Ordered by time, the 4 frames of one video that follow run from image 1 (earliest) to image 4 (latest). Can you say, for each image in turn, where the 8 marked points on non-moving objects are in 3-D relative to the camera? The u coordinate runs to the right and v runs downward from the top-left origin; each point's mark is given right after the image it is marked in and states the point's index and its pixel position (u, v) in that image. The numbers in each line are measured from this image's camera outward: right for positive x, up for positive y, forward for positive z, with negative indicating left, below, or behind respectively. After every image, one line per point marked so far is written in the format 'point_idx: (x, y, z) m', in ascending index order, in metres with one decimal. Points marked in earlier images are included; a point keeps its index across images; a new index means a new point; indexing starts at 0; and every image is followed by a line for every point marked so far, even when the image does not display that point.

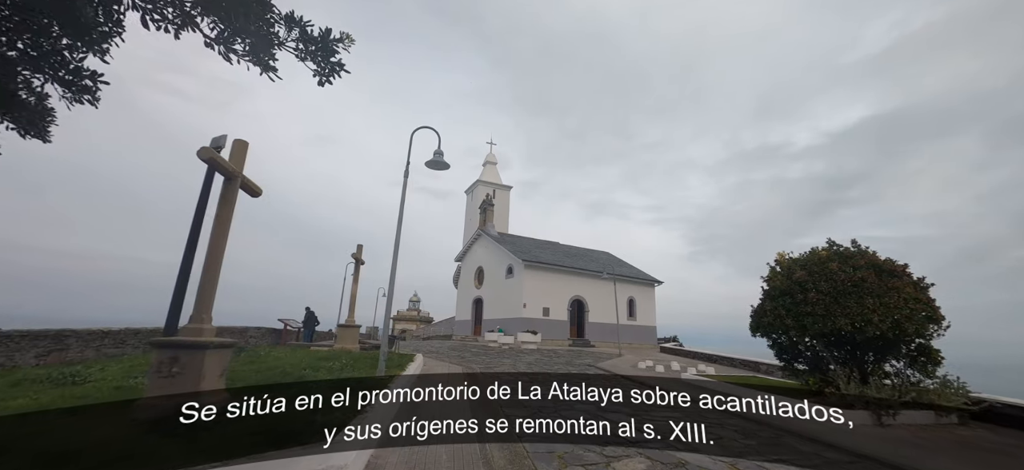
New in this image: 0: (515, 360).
0: (+0.1, -5.3, +16.8) m
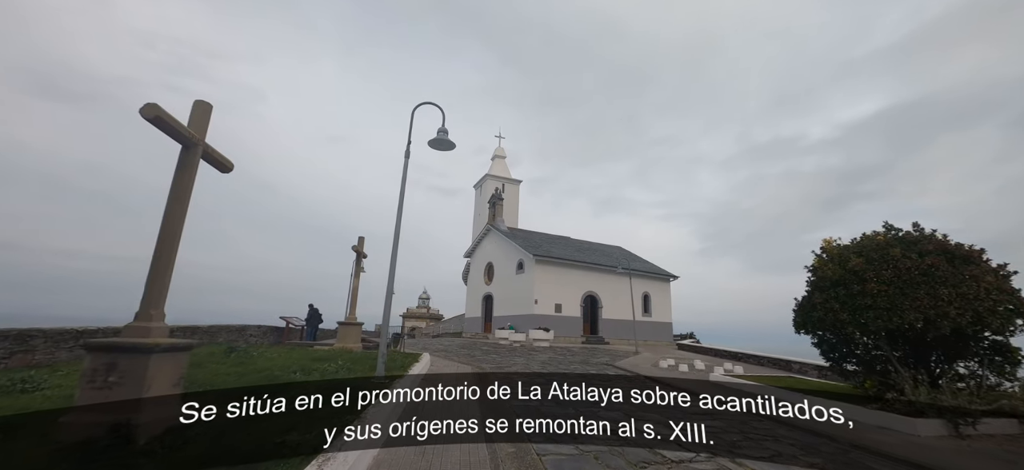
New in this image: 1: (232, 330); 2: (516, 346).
0: (+0.6, -4.9, +16.0) m
1: (-7.8, -2.7, +11.3) m
2: (+0.2, -5.4, +19.6) m
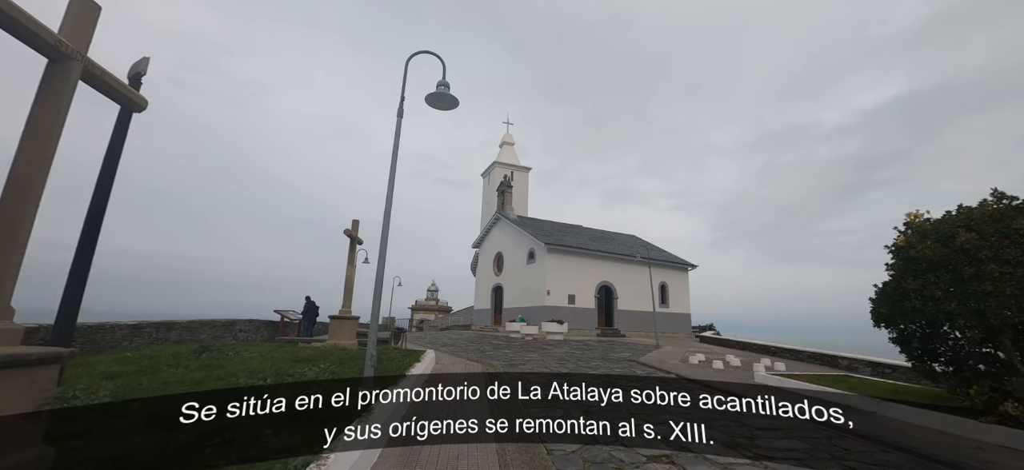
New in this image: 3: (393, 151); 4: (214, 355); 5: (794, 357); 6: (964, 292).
0: (+1.1, -4.4, +14.9) m
1: (-7.5, -2.3, +10.3) m
2: (+0.7, -4.8, +18.4) m
3: (-1.9, +1.3, +6.3) m
4: (-5.1, -2.1, +6.9) m
5: (+9.0, -3.9, +12.8) m
6: (+5.5, -0.7, +4.9) m
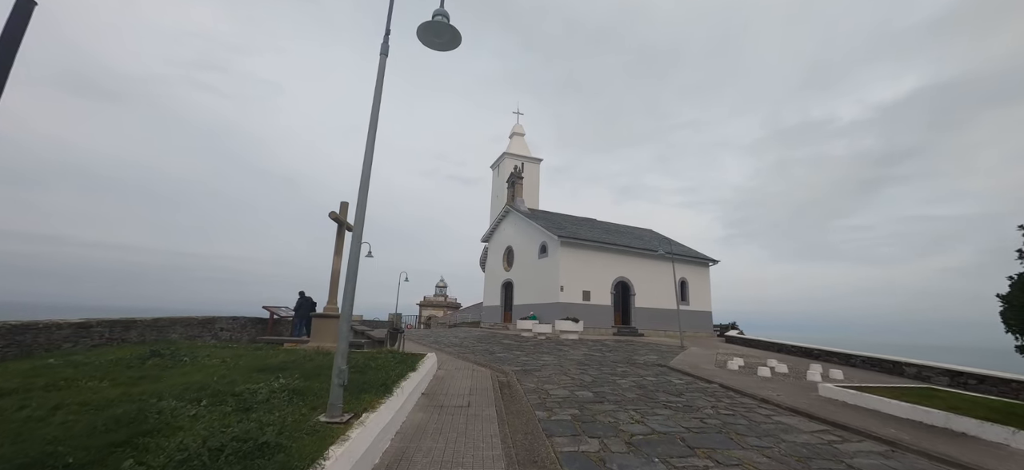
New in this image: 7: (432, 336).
0: (+1.5, -4.1, +13.5) m
1: (-7.2, -2.0, +9.1) m
2: (+1.2, -4.4, +17.1) m
3: (-1.7, +1.6, +4.9) m
4: (-4.9, -1.8, +5.7) m
5: (+9.4, -3.6, +11.3) m
6: (+5.7, -0.4, +3.5) m
7: (-3.8, -4.8, +19.3) m
